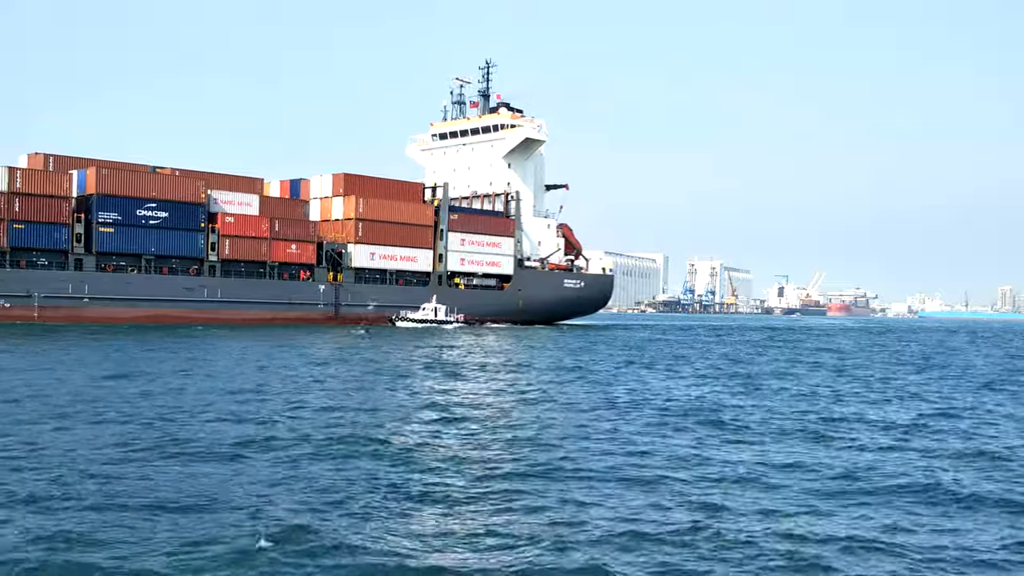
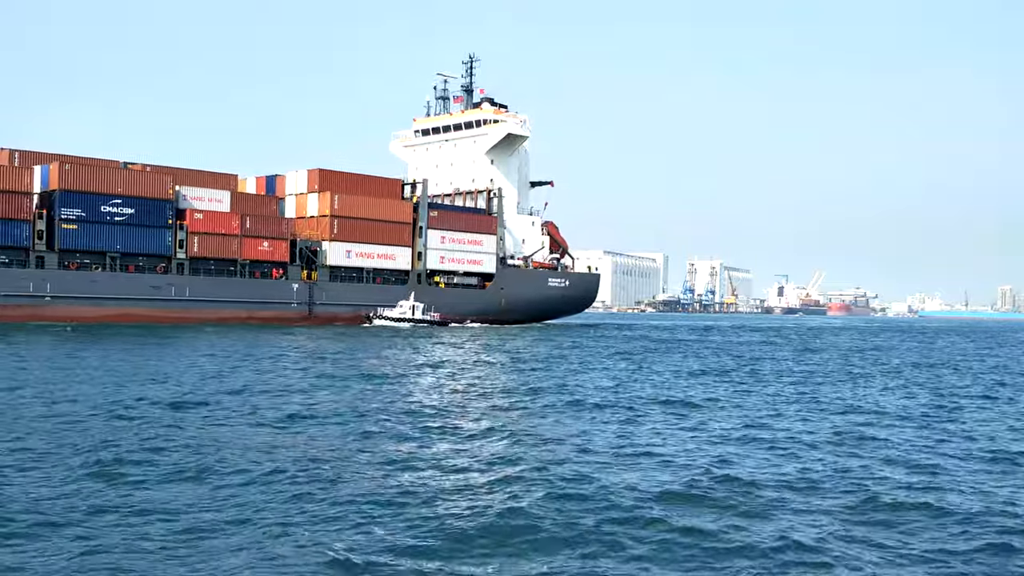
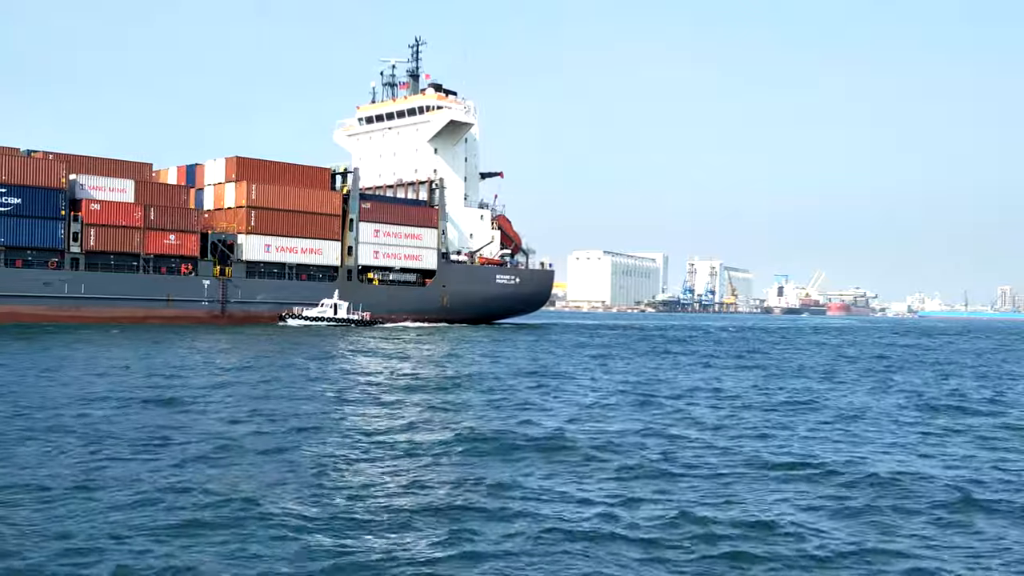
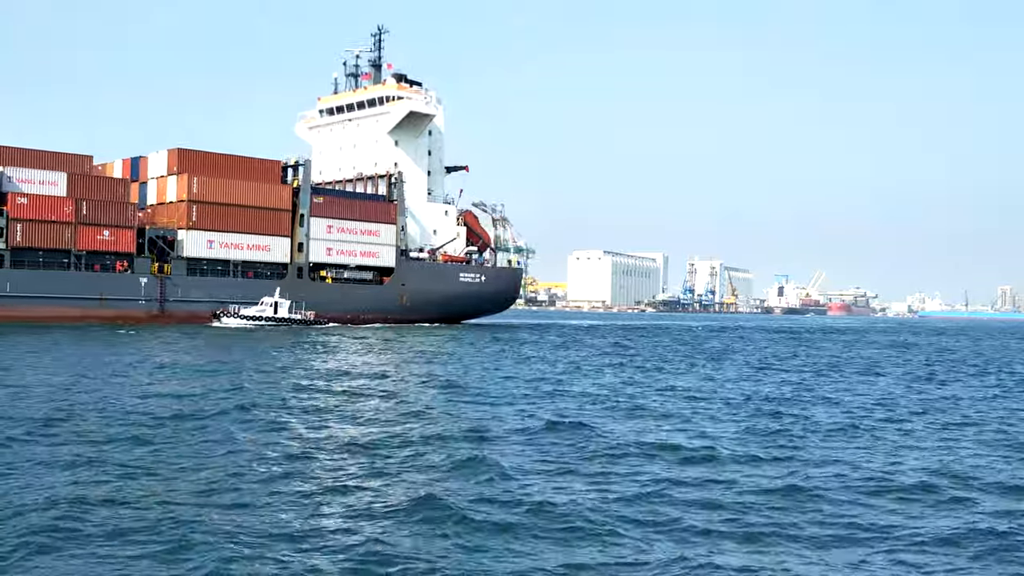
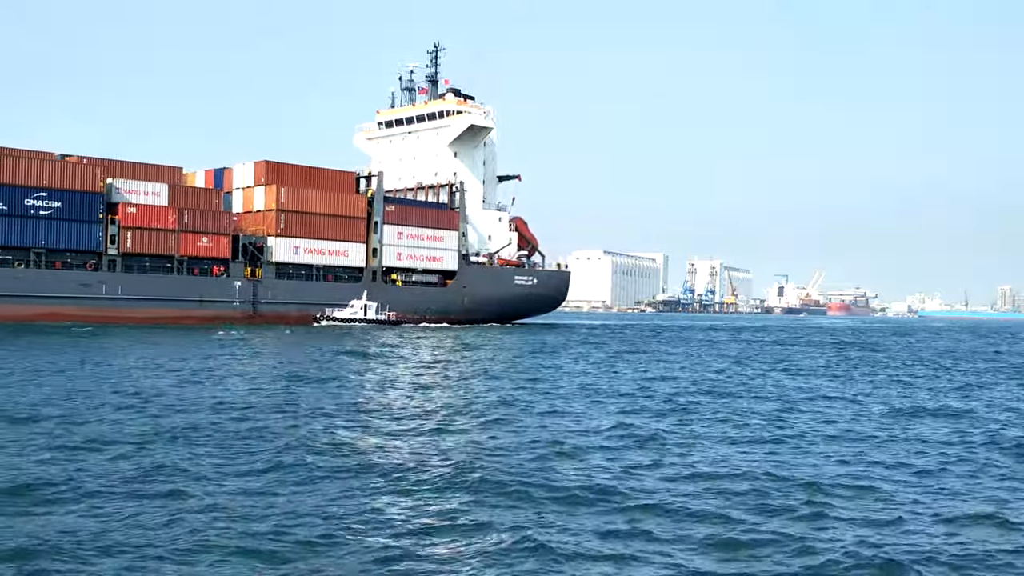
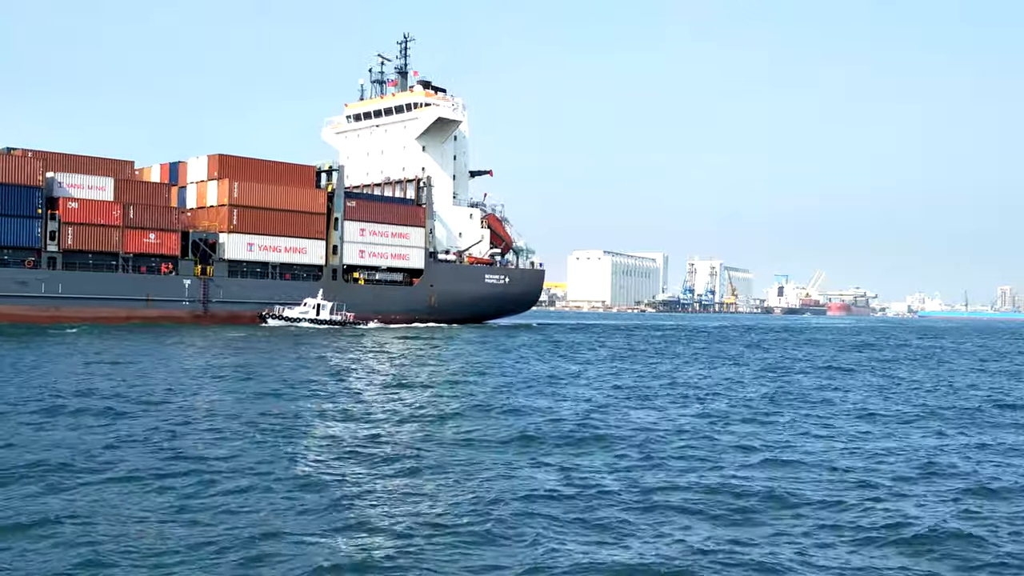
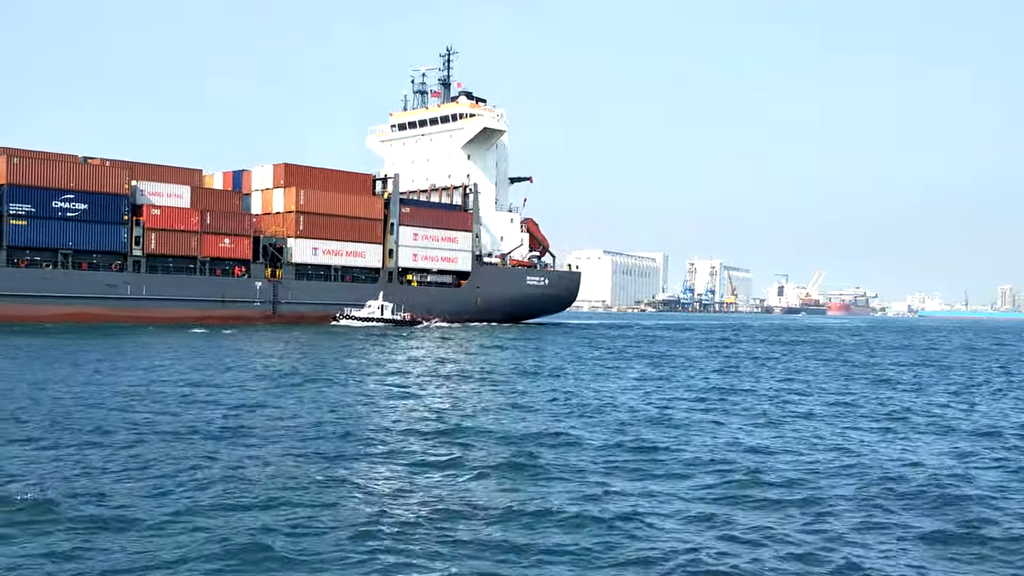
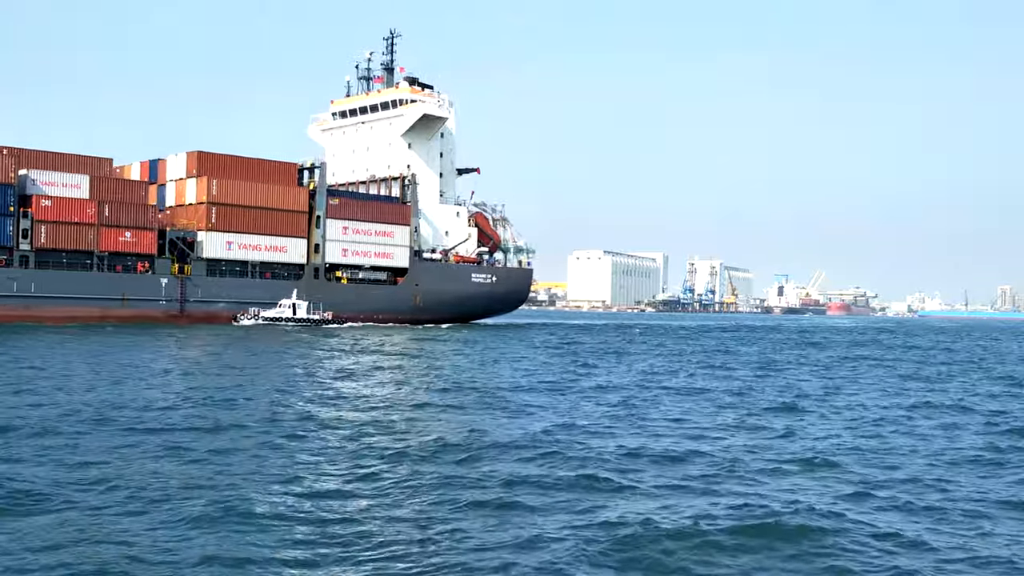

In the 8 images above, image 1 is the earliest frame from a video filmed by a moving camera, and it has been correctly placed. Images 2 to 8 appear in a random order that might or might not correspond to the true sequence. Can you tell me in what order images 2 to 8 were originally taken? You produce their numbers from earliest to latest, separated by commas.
2, 7, 5, 3, 6, 8, 4
